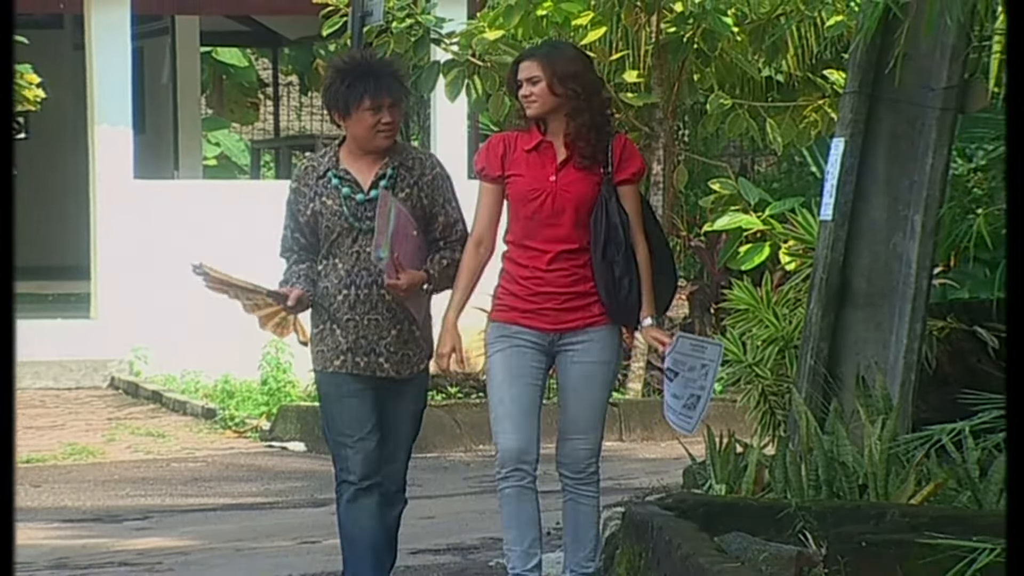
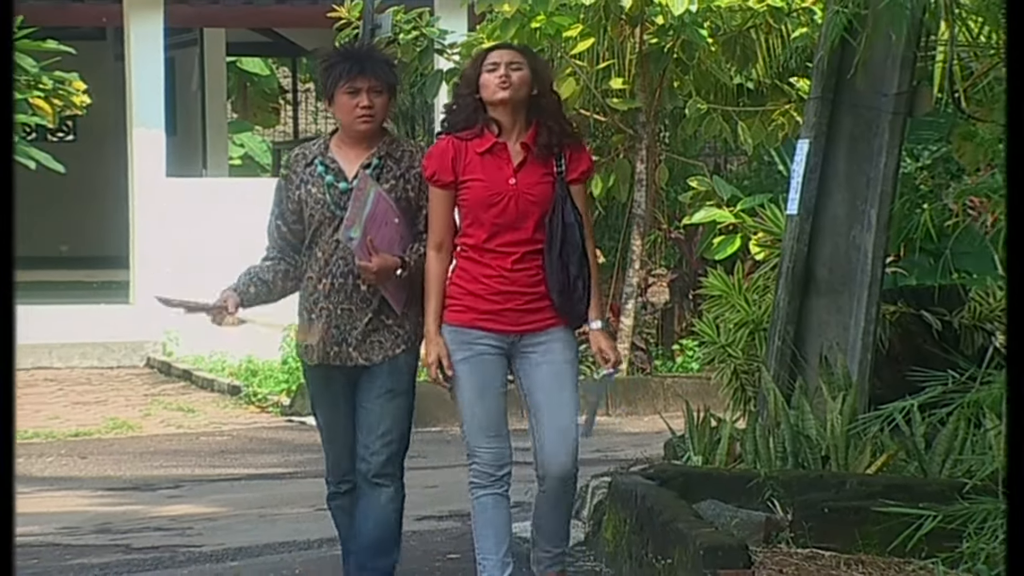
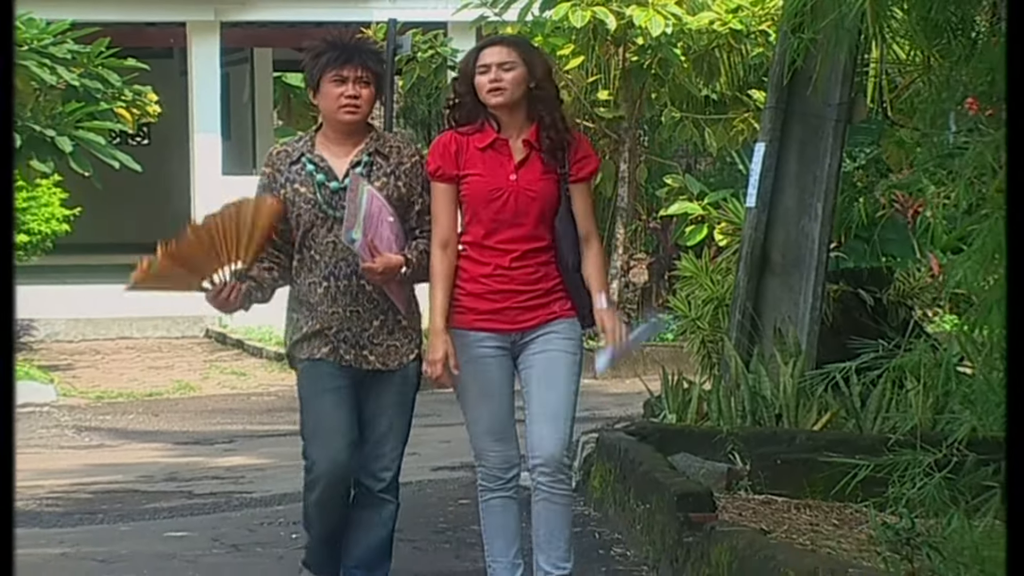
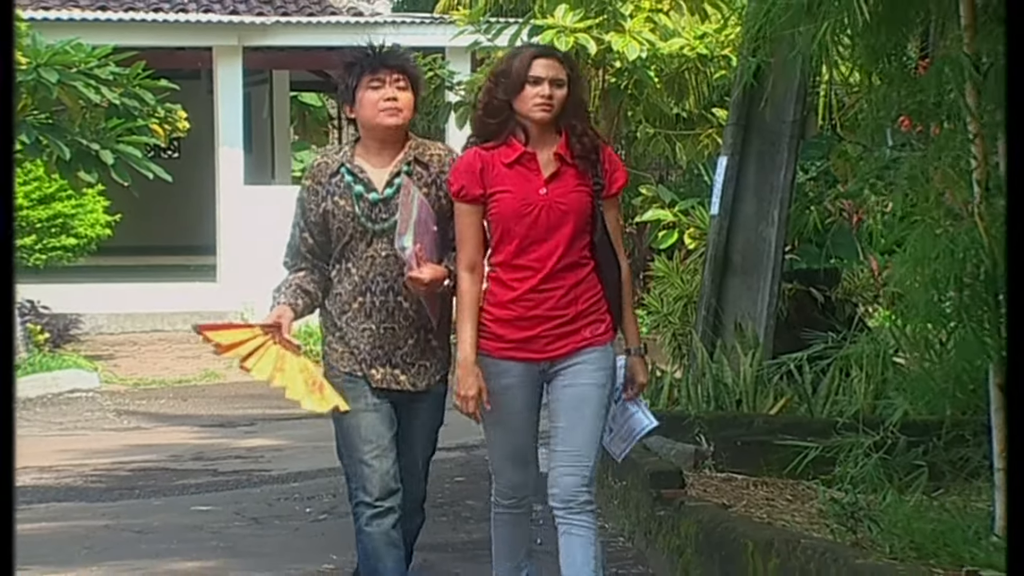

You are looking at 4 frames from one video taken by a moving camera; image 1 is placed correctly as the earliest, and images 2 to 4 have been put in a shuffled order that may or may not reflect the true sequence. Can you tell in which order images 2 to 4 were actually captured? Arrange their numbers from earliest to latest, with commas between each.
2, 3, 4
